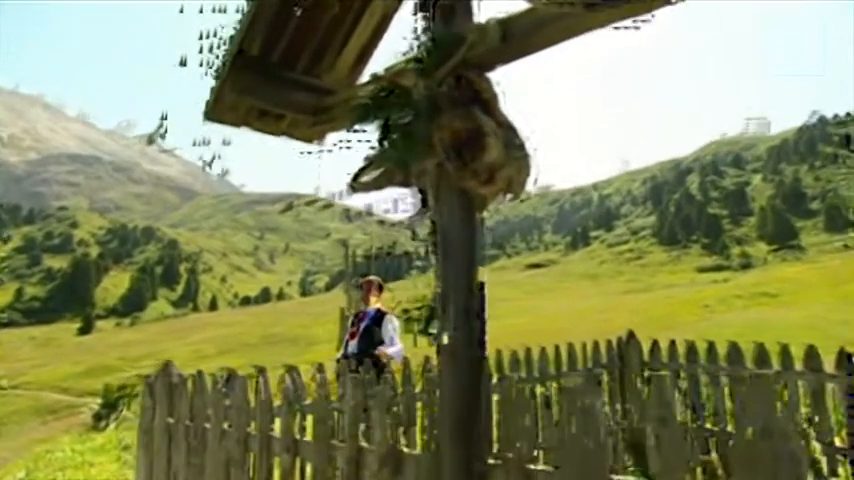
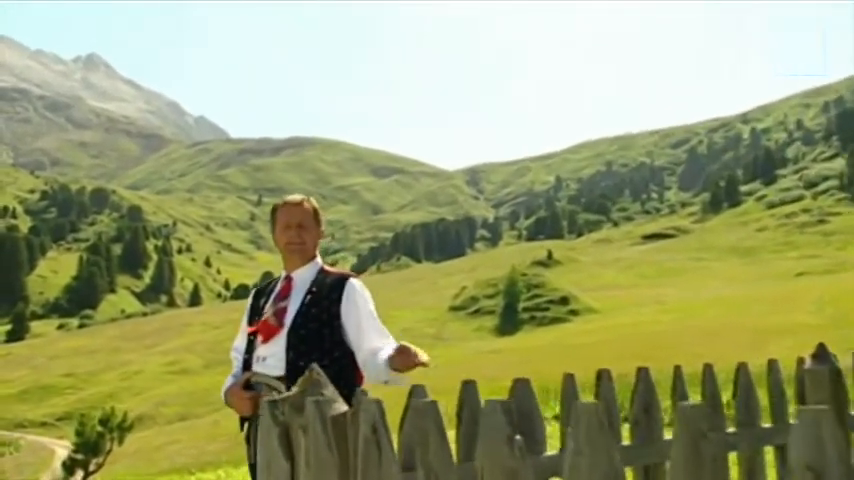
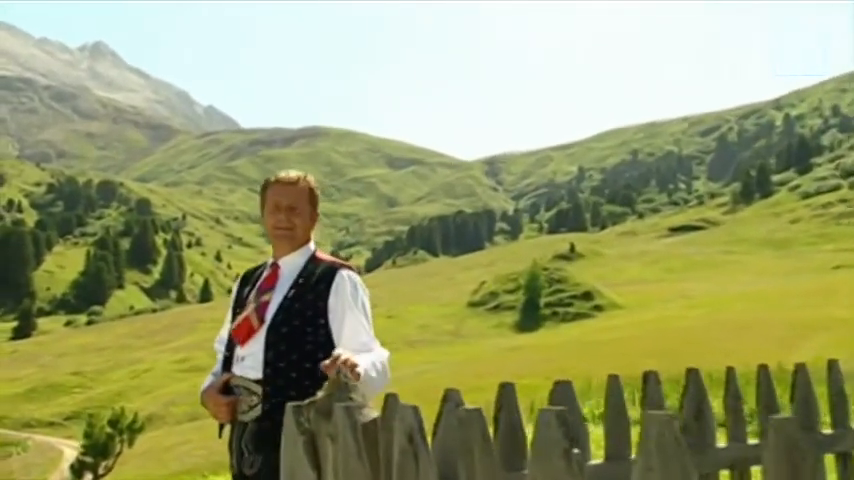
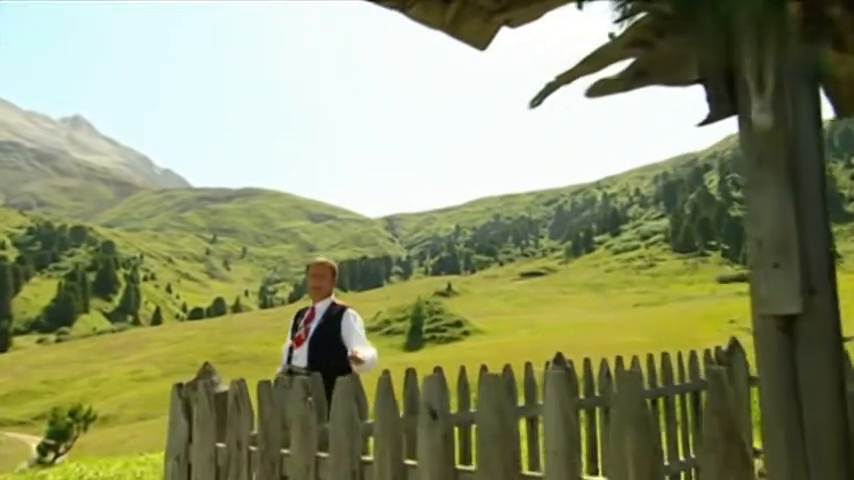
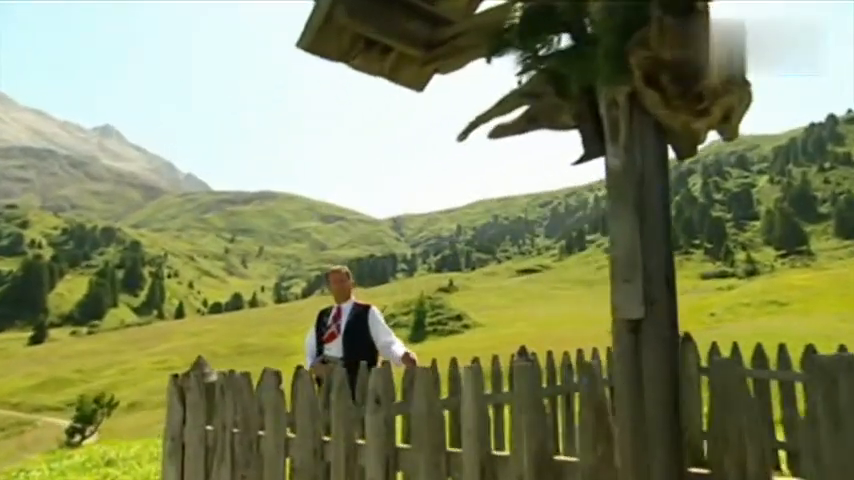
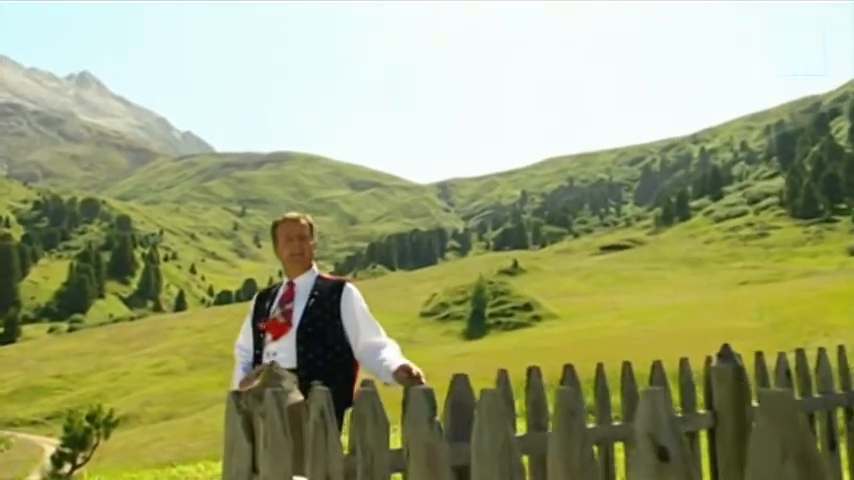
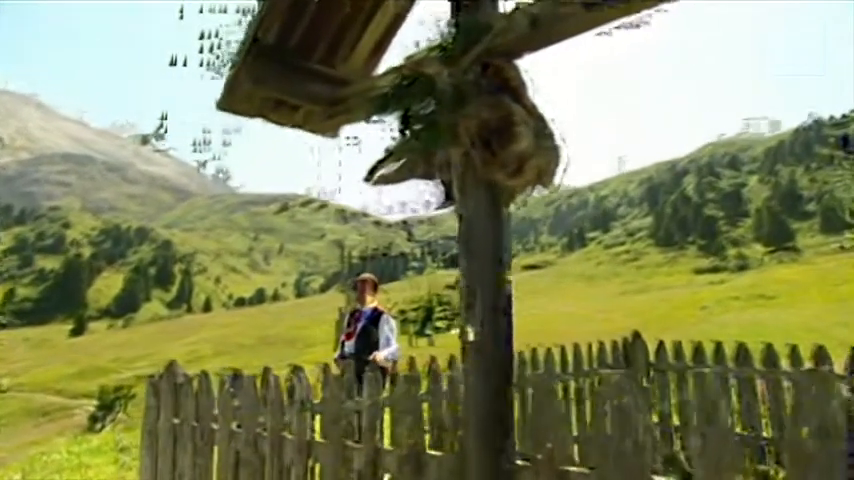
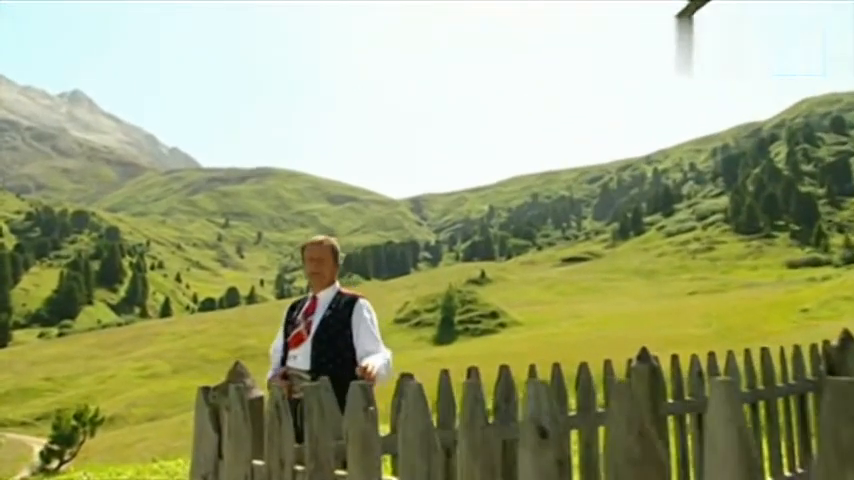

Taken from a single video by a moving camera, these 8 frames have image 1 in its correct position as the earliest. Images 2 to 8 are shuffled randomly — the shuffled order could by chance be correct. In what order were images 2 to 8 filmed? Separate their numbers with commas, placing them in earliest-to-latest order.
7, 5, 4, 8, 6, 2, 3
